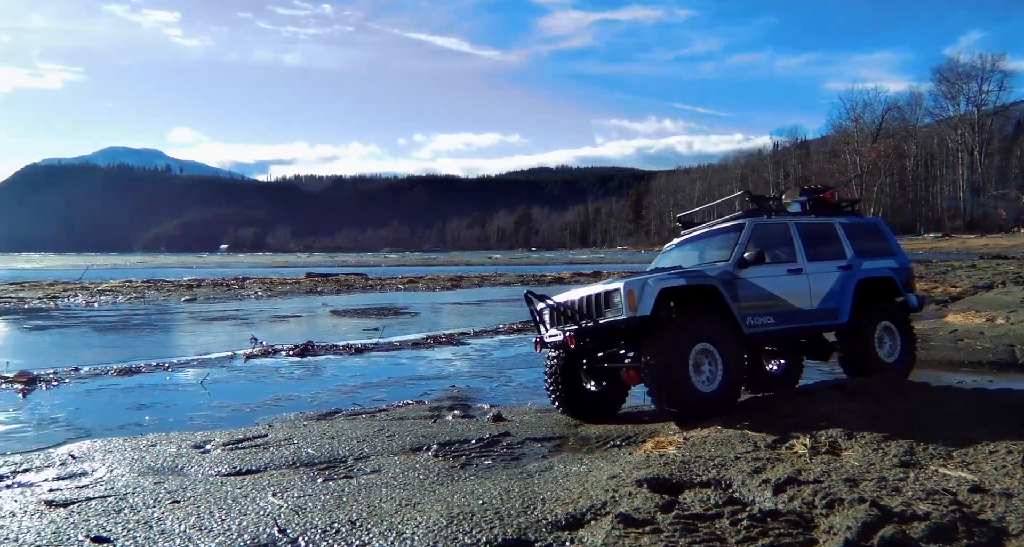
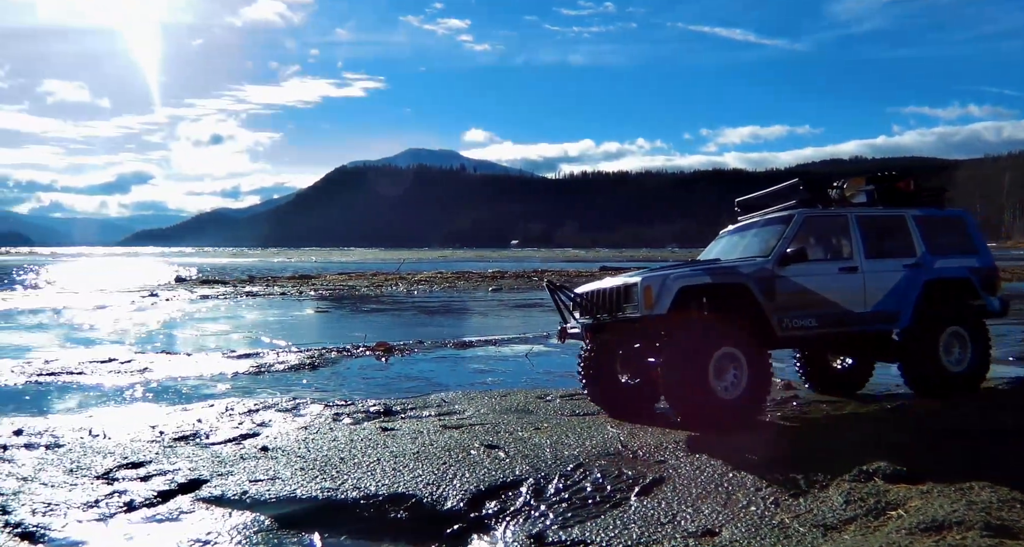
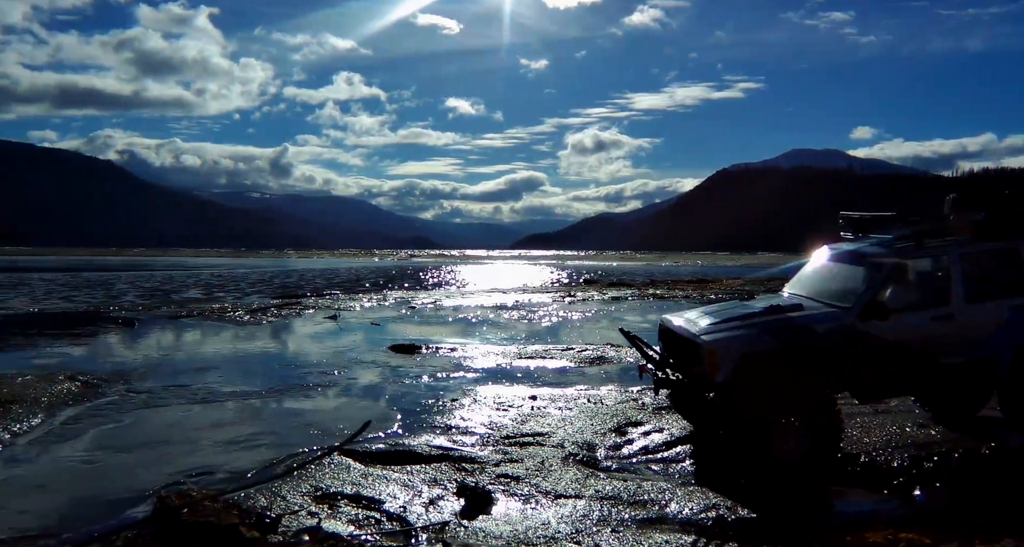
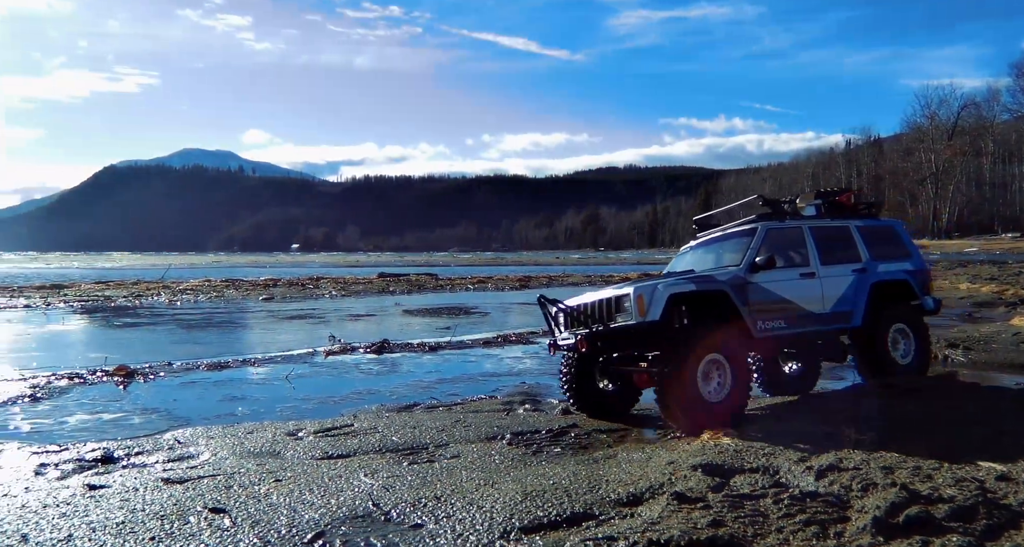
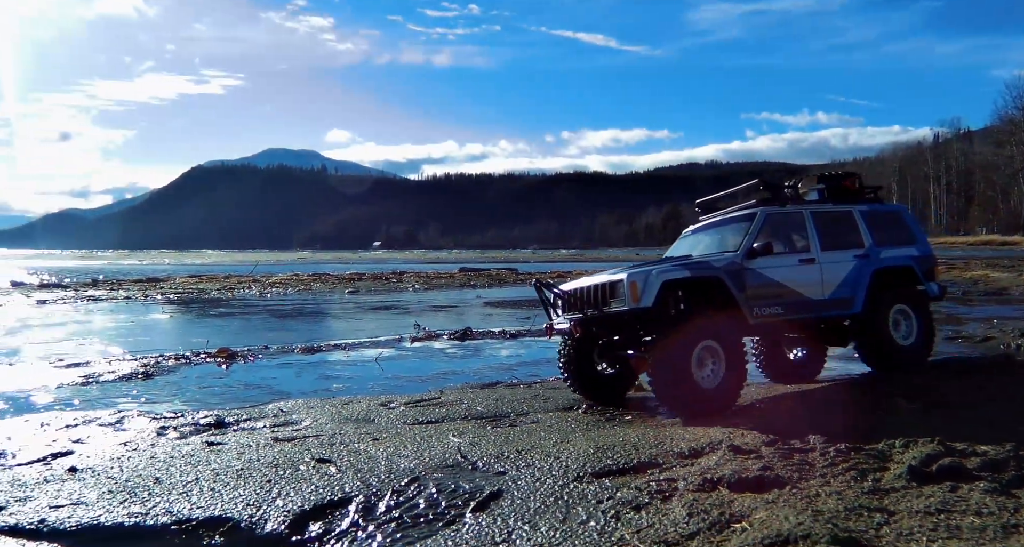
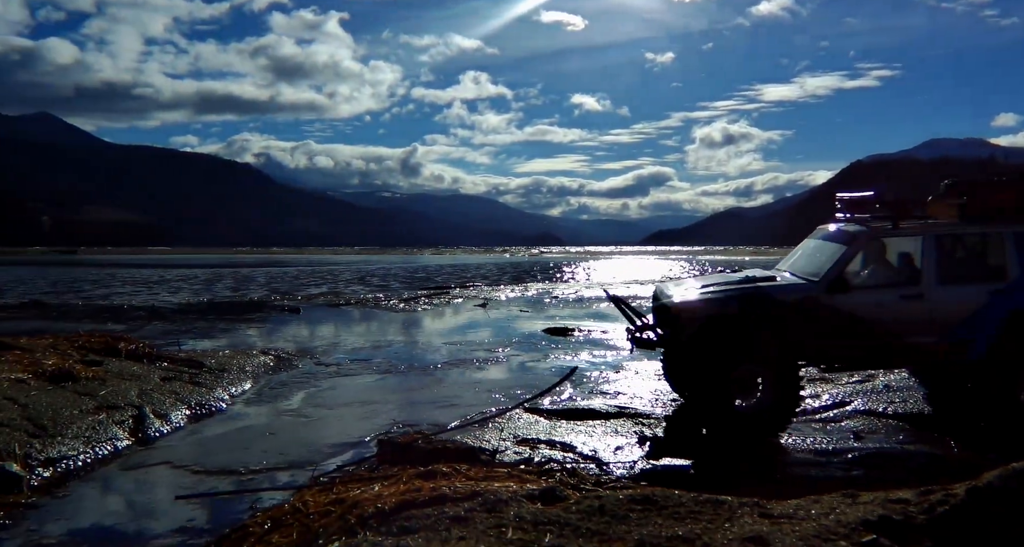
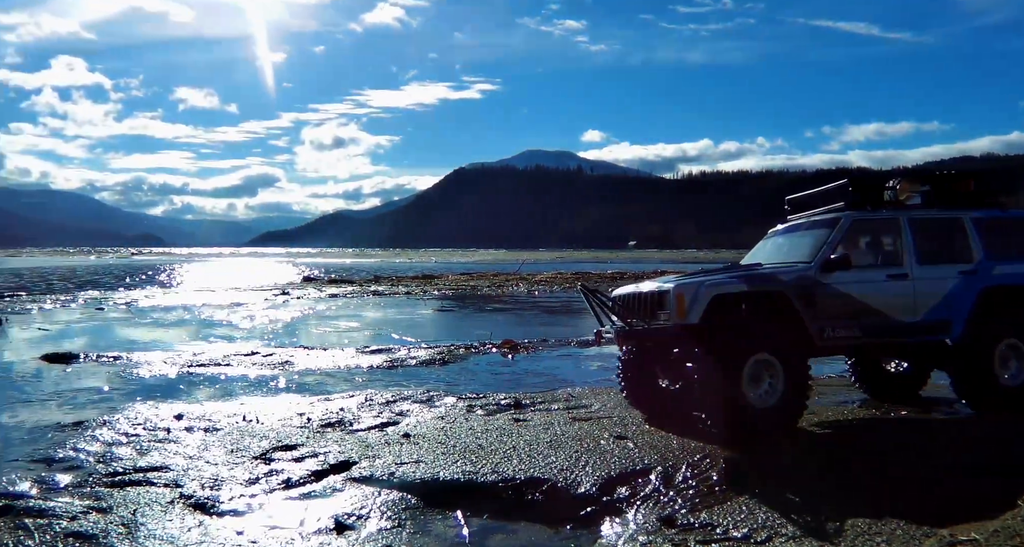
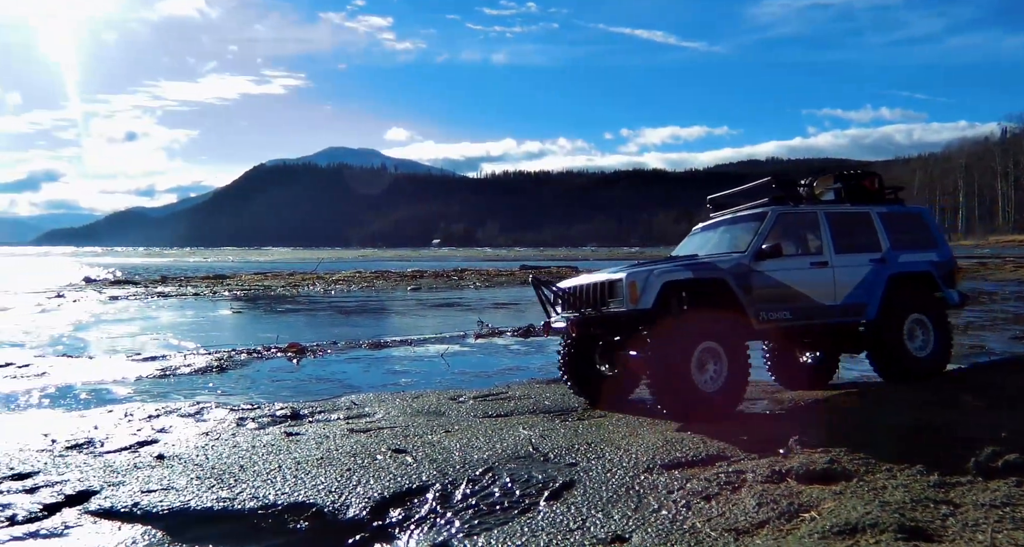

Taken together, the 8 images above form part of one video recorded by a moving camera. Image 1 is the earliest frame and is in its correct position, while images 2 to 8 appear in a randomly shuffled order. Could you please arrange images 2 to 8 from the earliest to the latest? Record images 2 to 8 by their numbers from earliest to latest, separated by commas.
4, 5, 8, 2, 7, 3, 6
